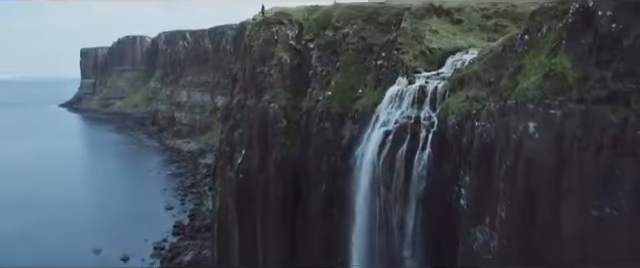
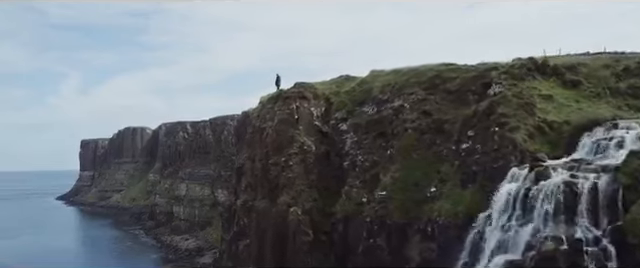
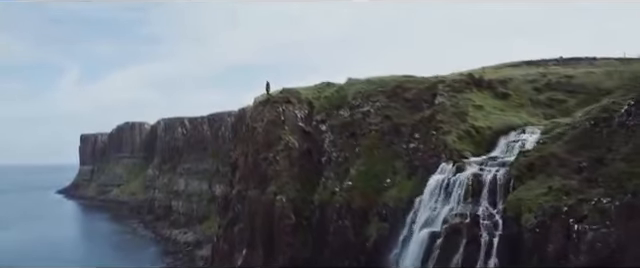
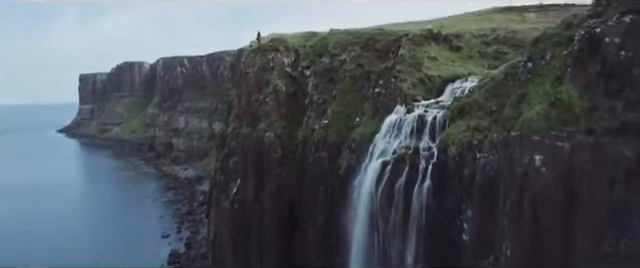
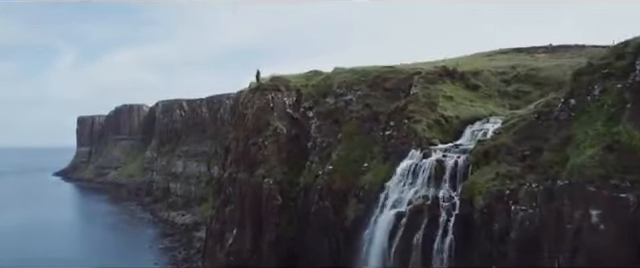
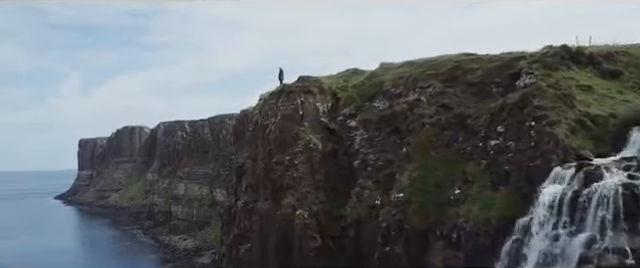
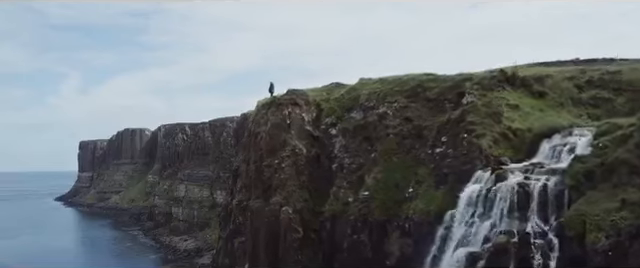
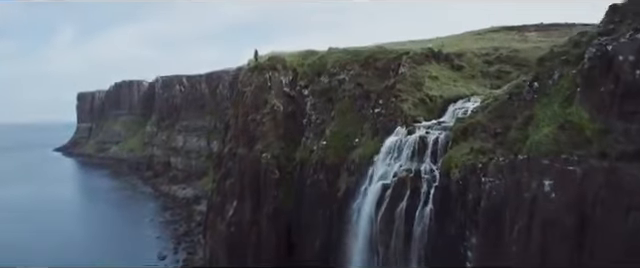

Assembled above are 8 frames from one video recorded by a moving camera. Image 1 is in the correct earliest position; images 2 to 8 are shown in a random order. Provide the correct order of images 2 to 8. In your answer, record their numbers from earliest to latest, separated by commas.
4, 8, 5, 3, 7, 2, 6
